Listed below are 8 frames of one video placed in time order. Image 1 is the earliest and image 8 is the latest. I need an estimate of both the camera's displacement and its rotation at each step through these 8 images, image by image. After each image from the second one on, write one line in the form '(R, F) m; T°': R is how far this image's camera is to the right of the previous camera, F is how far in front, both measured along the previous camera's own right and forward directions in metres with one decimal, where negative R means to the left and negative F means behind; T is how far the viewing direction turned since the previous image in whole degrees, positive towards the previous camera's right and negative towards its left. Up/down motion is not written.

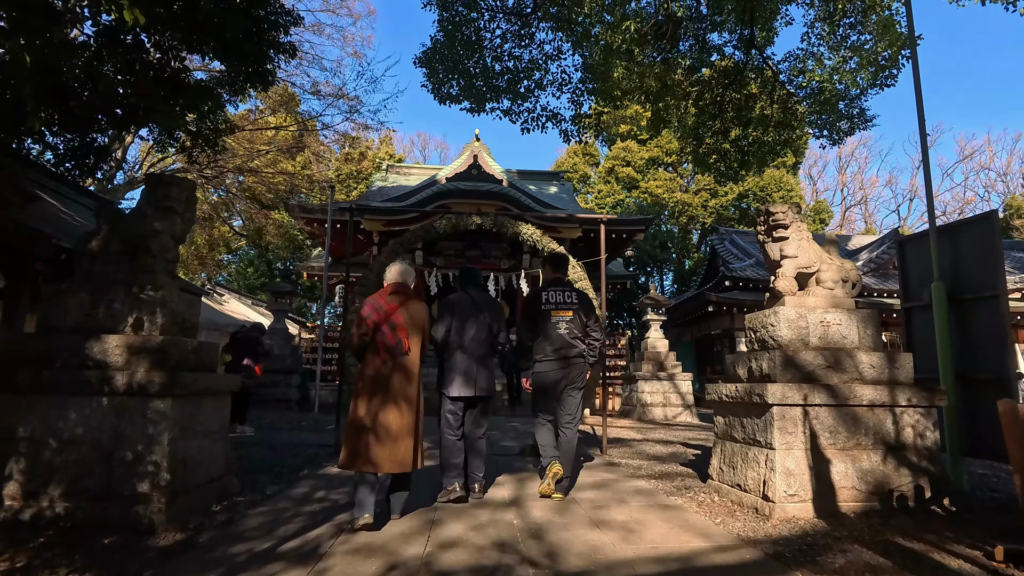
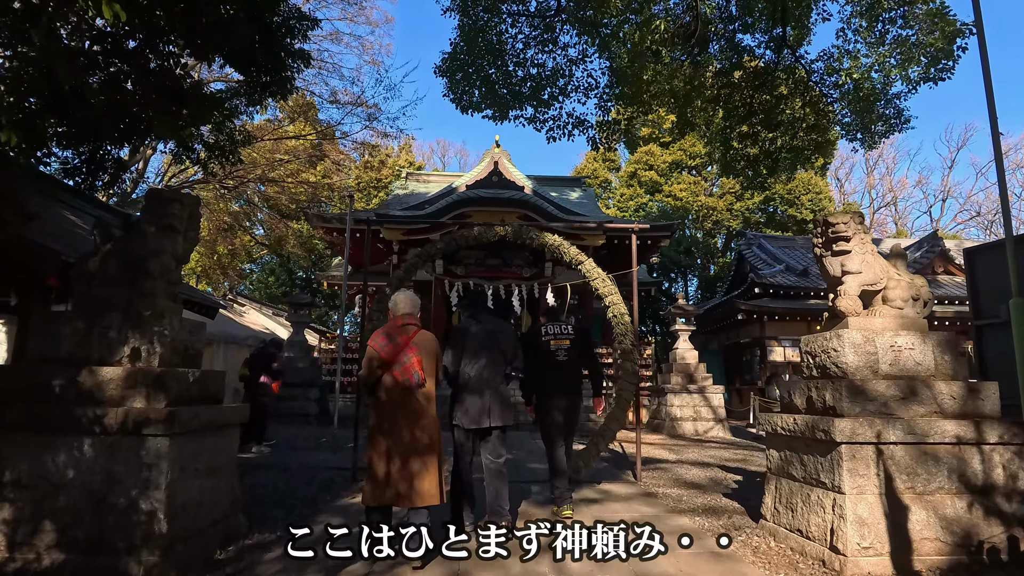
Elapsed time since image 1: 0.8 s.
(-0.1, +0.3) m; -2°
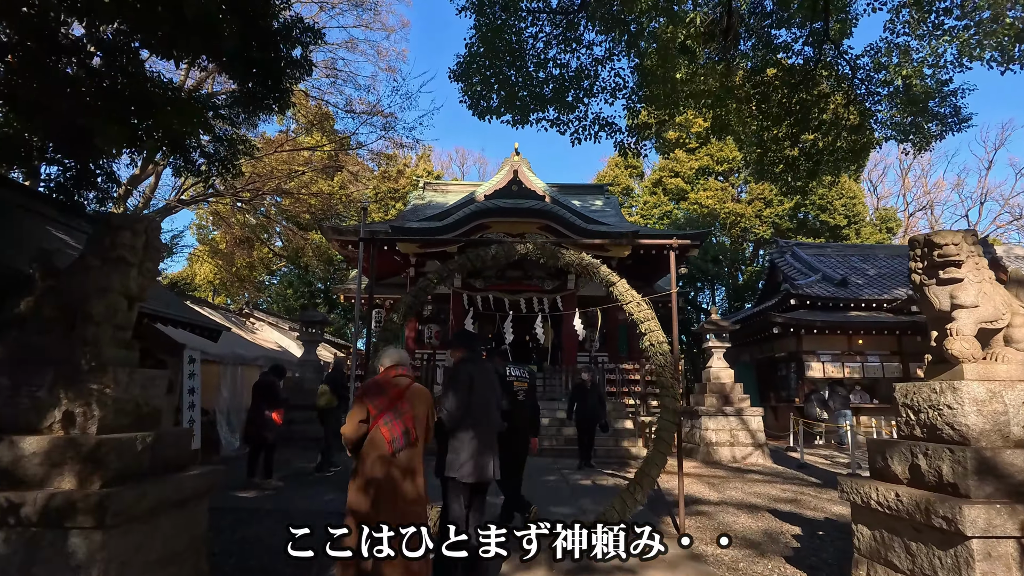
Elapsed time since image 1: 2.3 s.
(0.0, +0.6) m; -2°
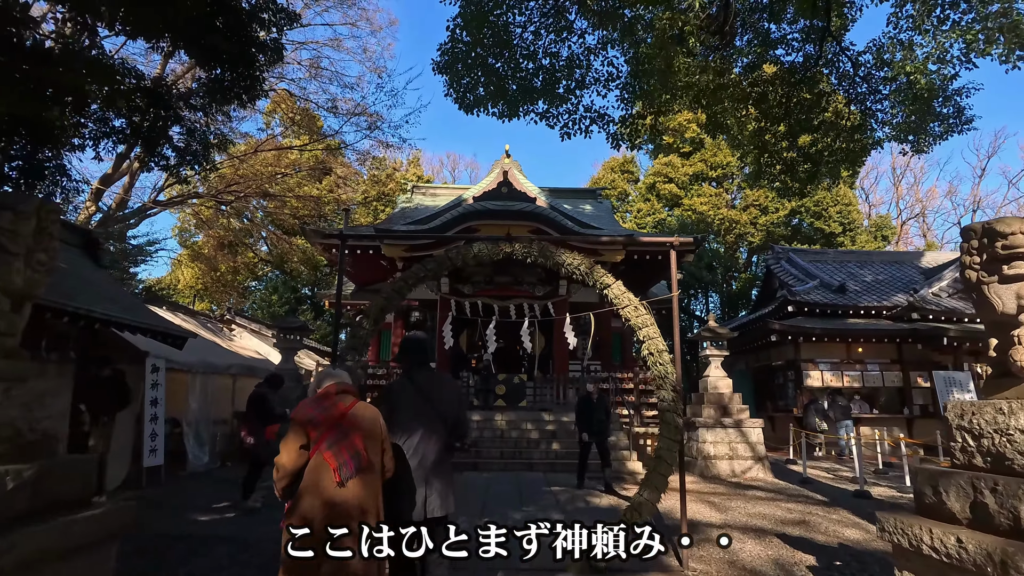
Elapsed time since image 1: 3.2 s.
(+0.1, +0.5) m; +1°
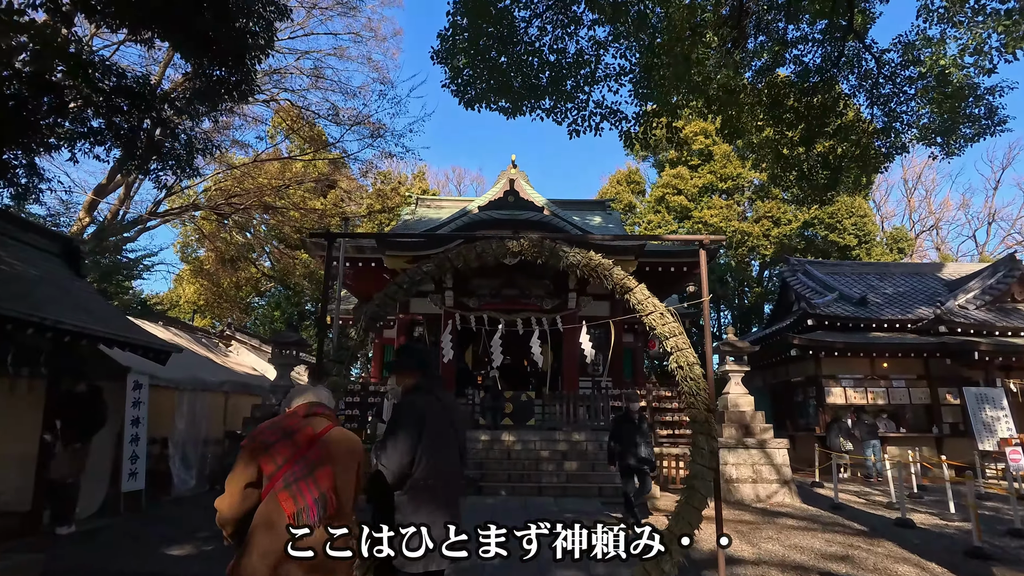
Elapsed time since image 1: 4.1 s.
(0.0, +0.5) m; -1°
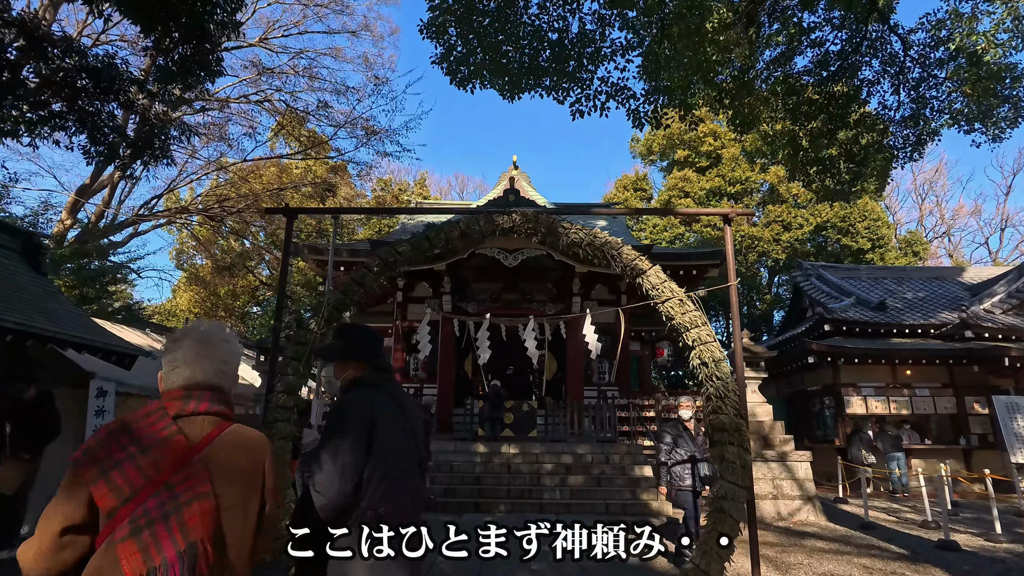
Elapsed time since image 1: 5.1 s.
(+0.1, +0.6) m; 0°
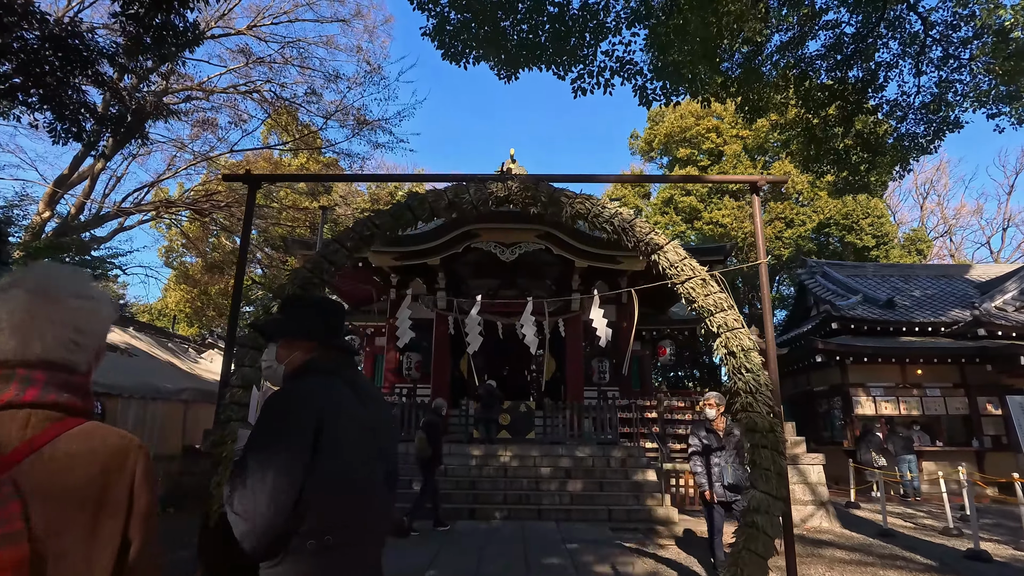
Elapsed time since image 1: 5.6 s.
(0.0, +0.4) m; 0°
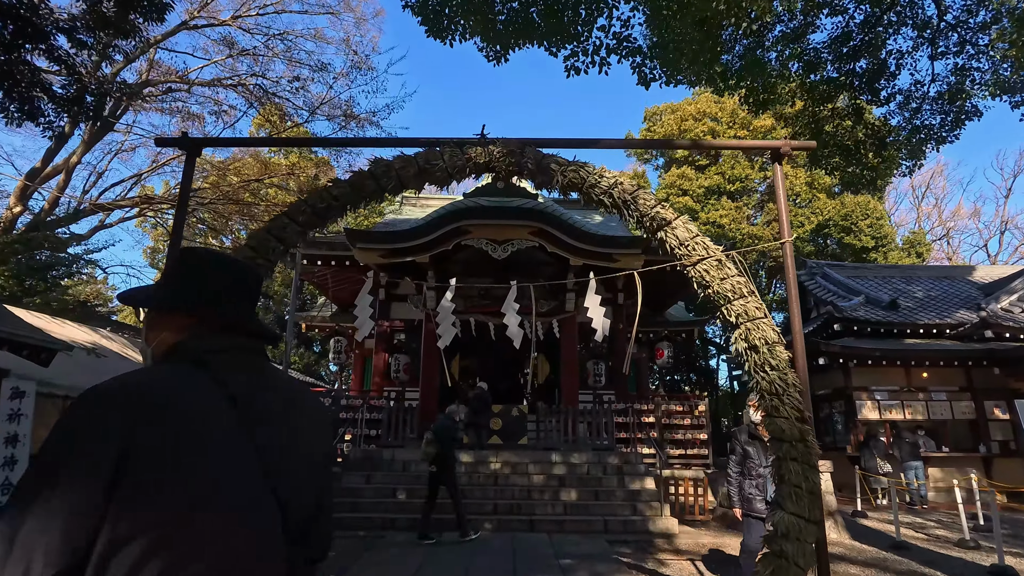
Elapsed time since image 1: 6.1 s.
(+0.1, +0.4) m; 0°
